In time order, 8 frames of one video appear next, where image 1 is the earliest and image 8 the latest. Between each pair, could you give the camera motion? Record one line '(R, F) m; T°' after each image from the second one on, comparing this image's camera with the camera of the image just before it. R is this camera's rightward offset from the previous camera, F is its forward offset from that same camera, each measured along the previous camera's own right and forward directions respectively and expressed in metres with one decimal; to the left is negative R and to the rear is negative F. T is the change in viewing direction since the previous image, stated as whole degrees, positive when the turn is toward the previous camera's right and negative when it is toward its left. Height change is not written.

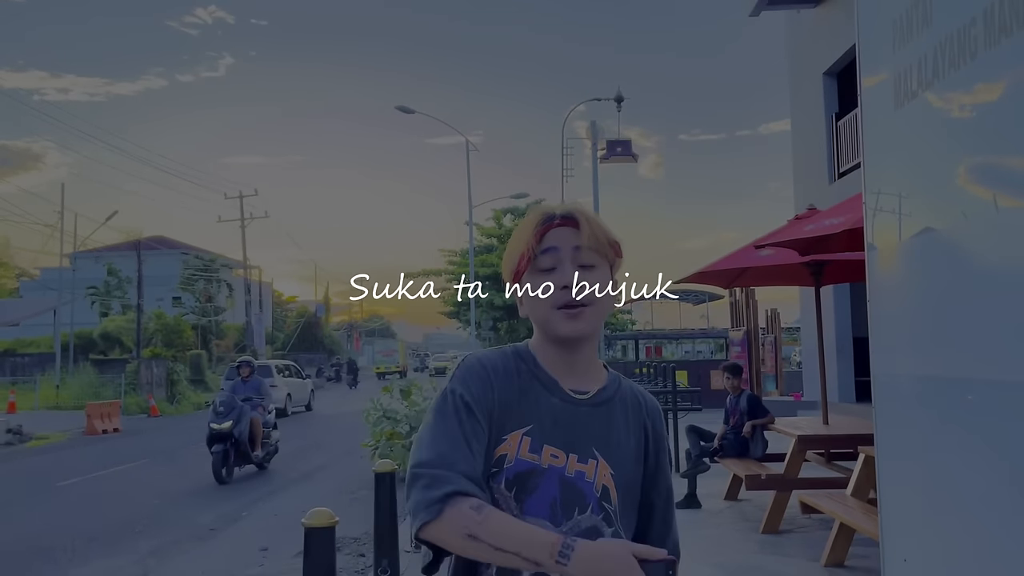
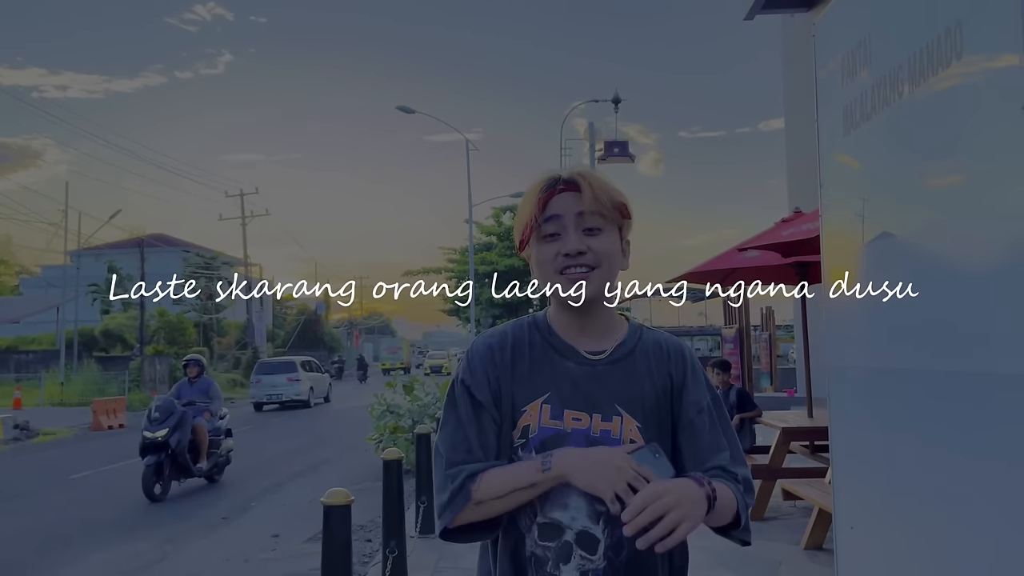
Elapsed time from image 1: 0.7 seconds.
(0.0, -0.3) m; 0°
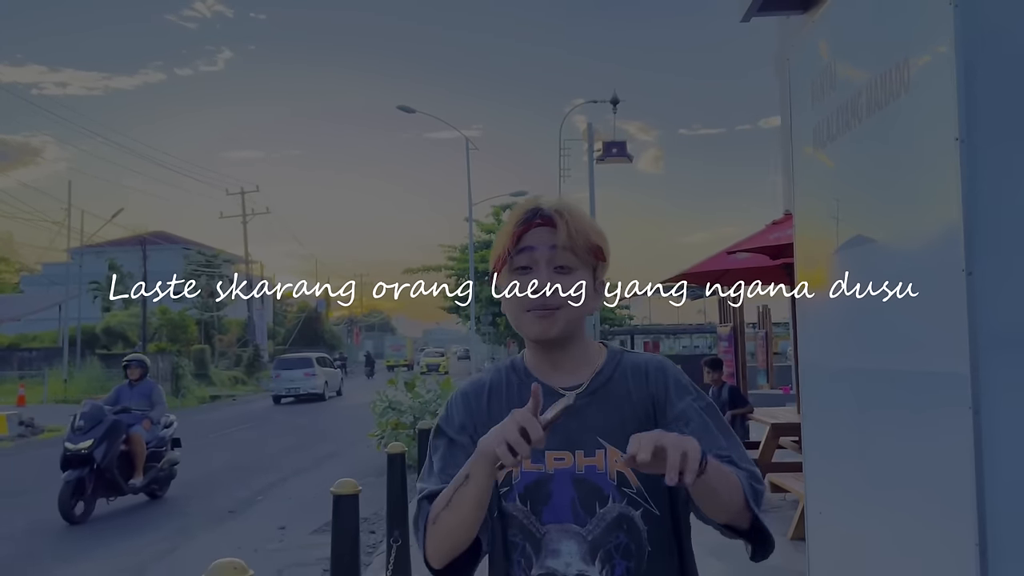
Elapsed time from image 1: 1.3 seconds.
(0.0, -0.2) m; 0°
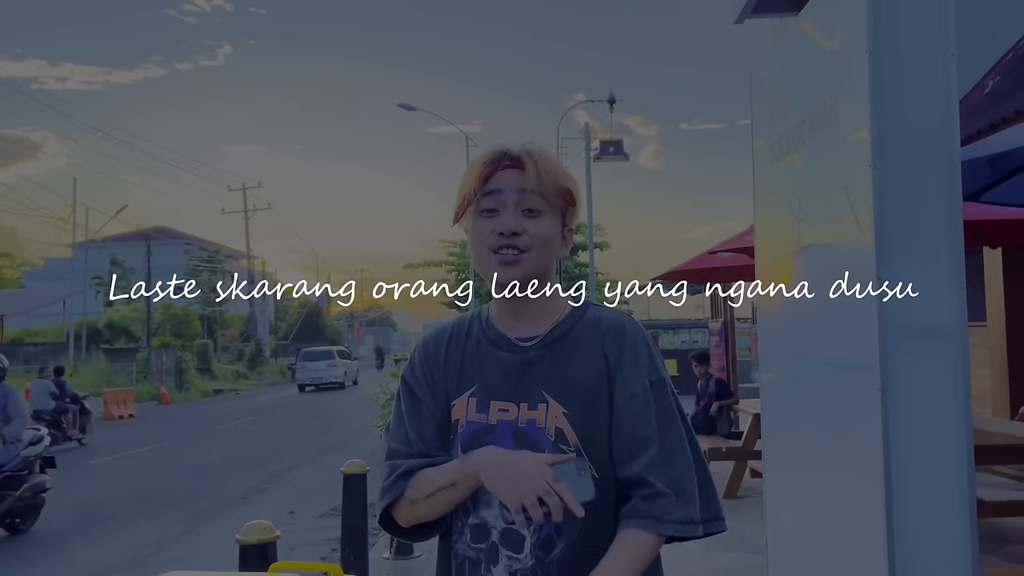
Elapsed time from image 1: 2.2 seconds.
(0.0, -0.4) m; 0°
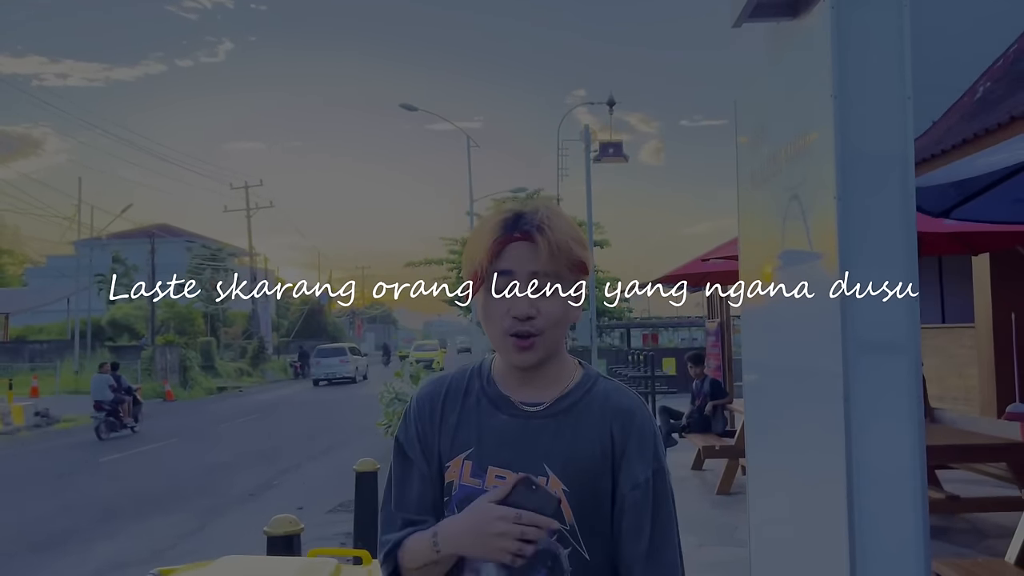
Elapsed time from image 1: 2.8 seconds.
(0.0, -0.3) m; 0°
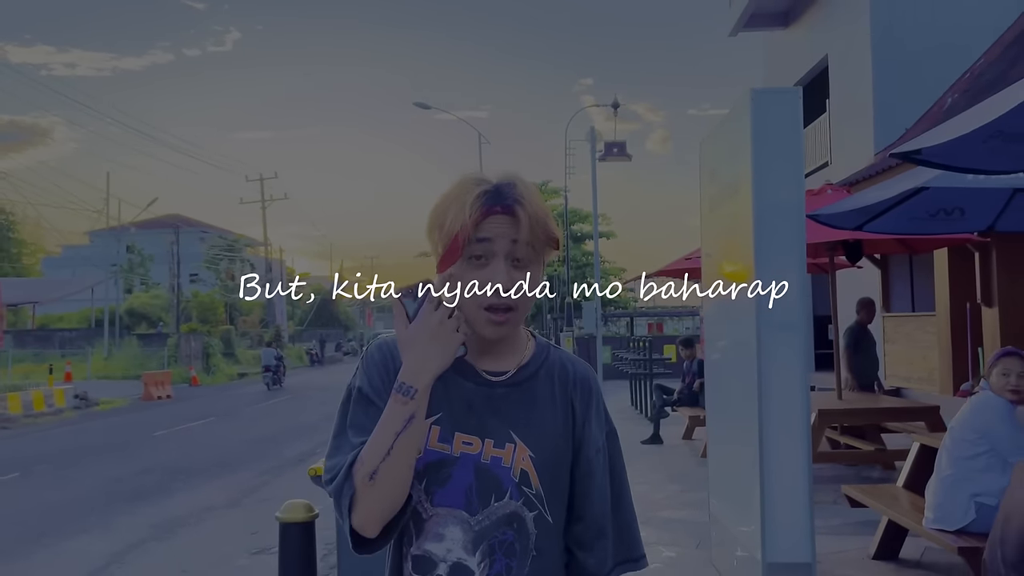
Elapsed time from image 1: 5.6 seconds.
(-0.1, -1.3) m; 0°
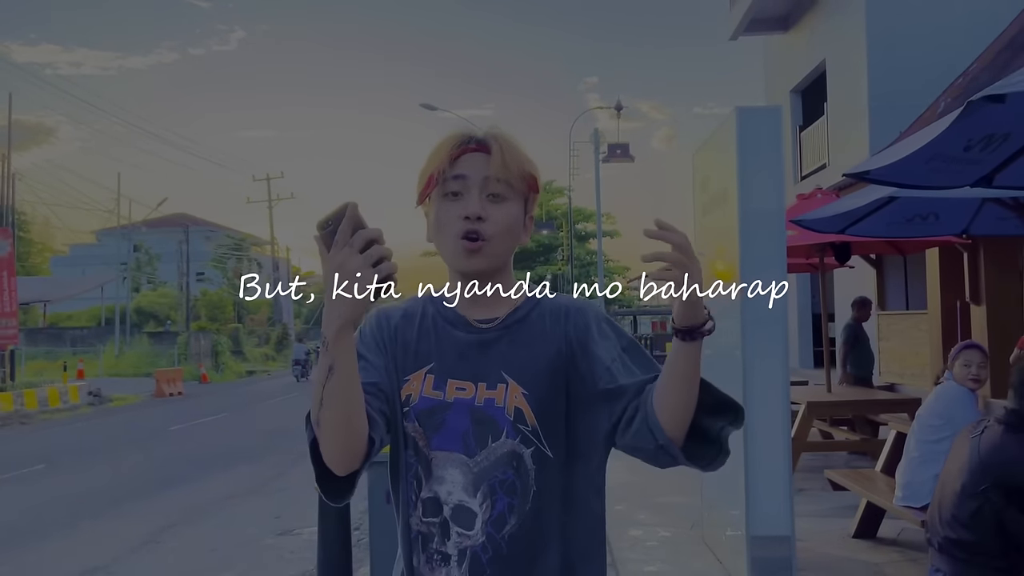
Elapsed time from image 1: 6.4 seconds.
(0.0, -0.4) m; 0°
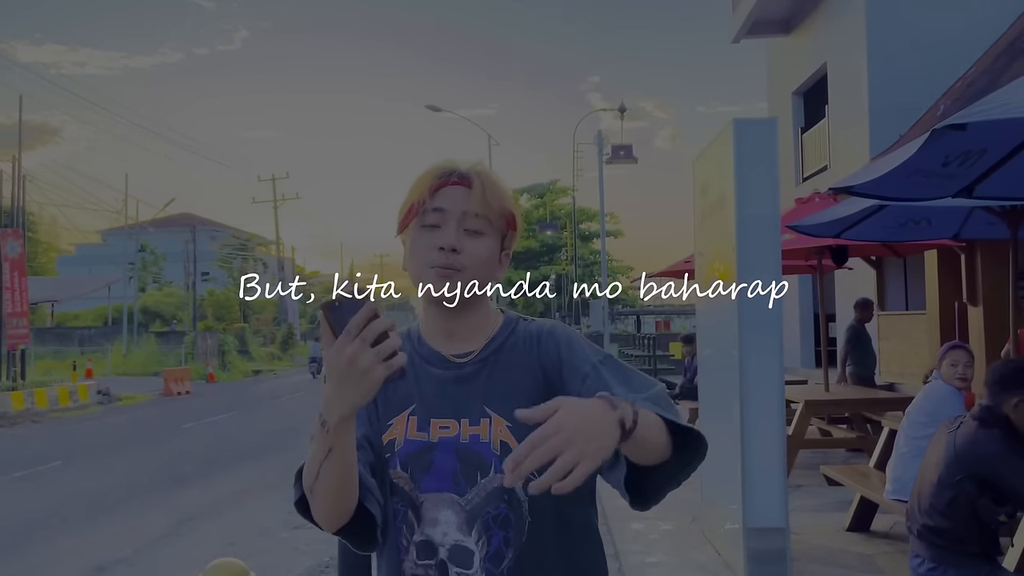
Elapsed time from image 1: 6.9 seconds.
(0.0, -0.2) m; 0°
